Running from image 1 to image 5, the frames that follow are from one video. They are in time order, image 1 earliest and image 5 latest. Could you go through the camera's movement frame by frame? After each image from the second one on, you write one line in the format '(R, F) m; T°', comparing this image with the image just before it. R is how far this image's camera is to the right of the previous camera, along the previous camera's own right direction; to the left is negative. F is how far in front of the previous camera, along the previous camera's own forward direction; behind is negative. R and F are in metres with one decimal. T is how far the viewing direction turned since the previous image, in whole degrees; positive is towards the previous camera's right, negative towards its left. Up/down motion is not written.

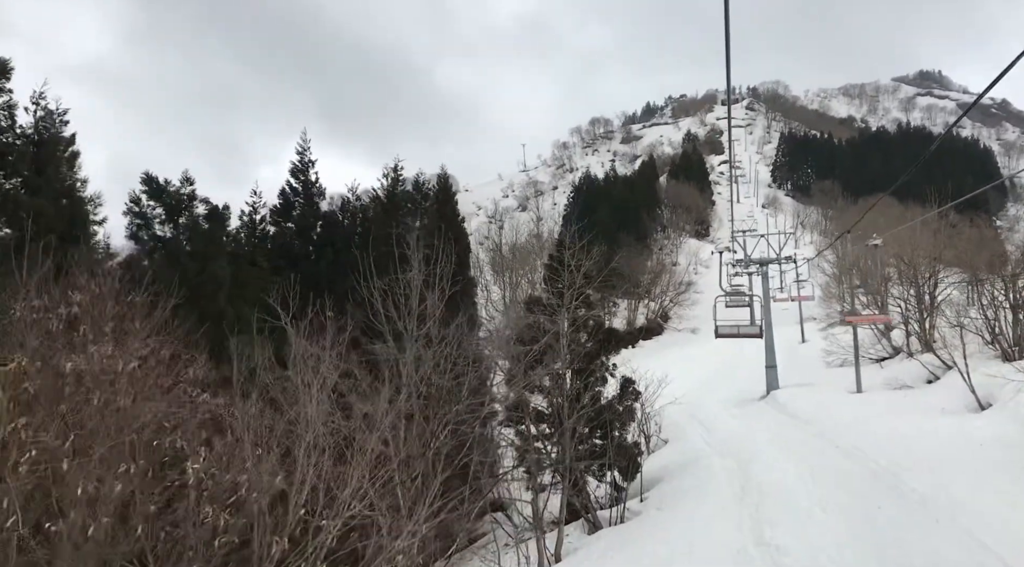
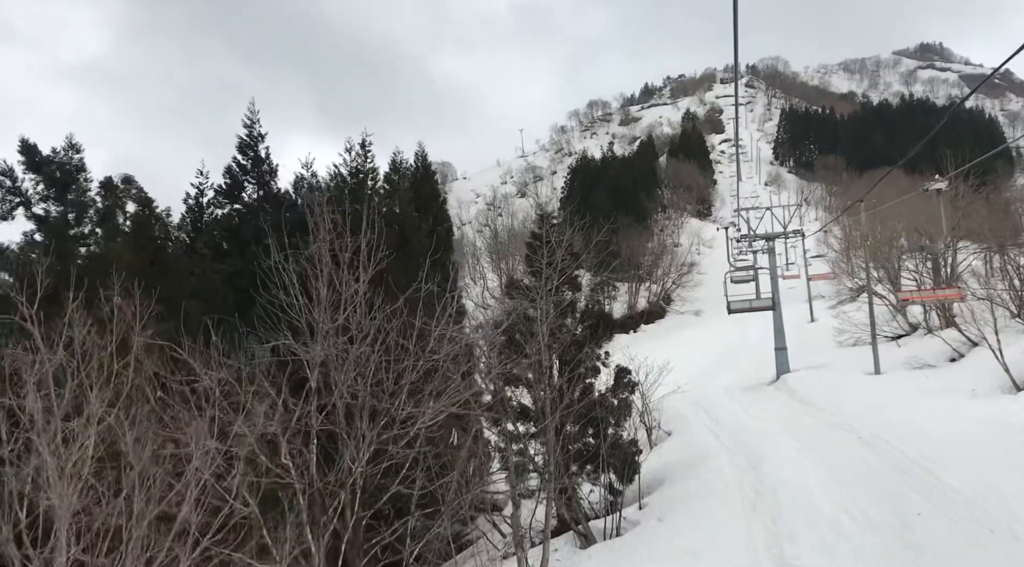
(+0.4, +1.5) m; 0°
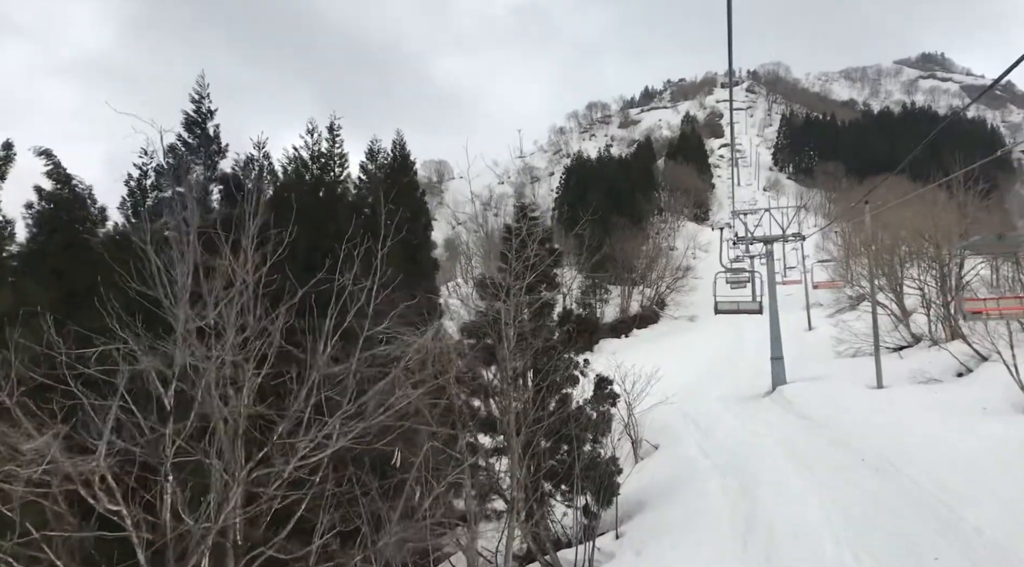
(+0.4, +1.2) m; 0°
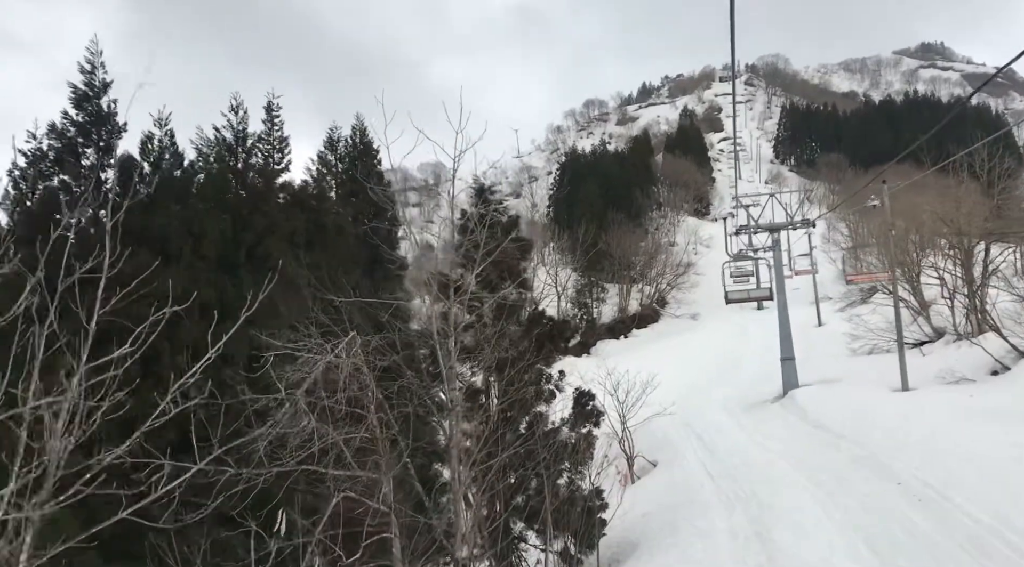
(+0.5, +1.9) m; 0°
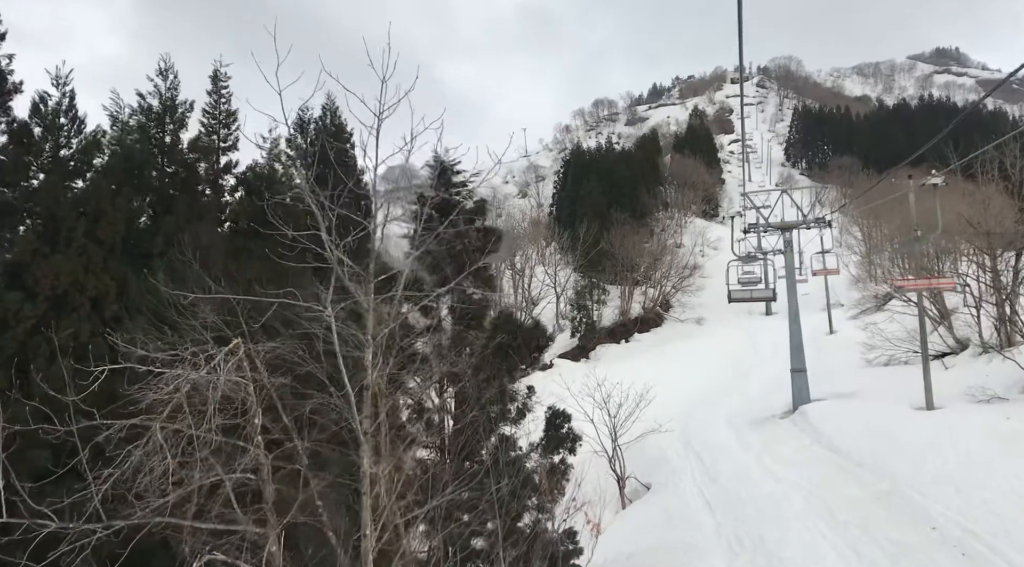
(+0.4, +1.5) m; -1°
